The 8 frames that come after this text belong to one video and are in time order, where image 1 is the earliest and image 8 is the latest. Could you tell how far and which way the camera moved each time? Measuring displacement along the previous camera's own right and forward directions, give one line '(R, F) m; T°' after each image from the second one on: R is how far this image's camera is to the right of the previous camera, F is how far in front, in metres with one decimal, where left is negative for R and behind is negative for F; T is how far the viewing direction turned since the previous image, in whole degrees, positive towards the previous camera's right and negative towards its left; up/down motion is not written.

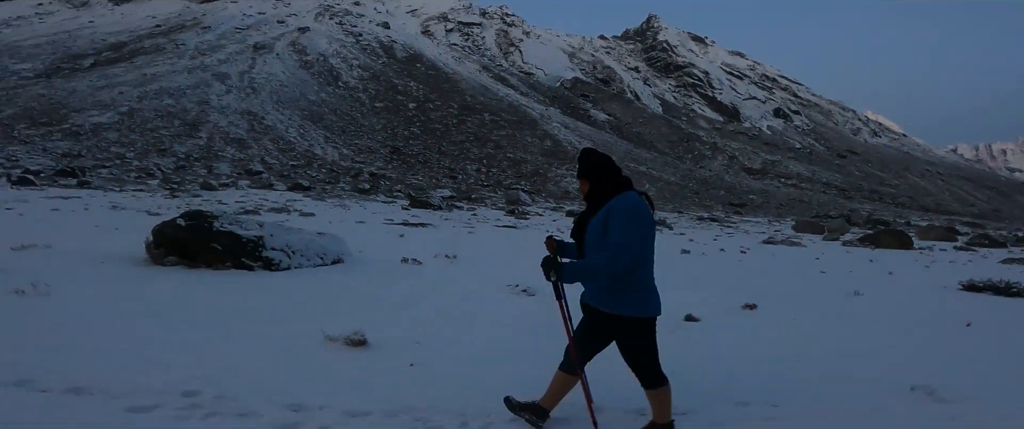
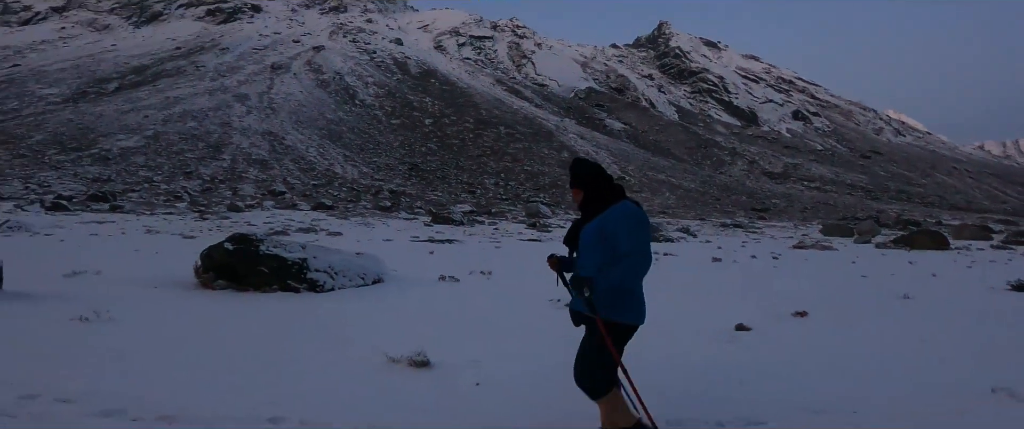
(-0.2, 0.0) m; -2°
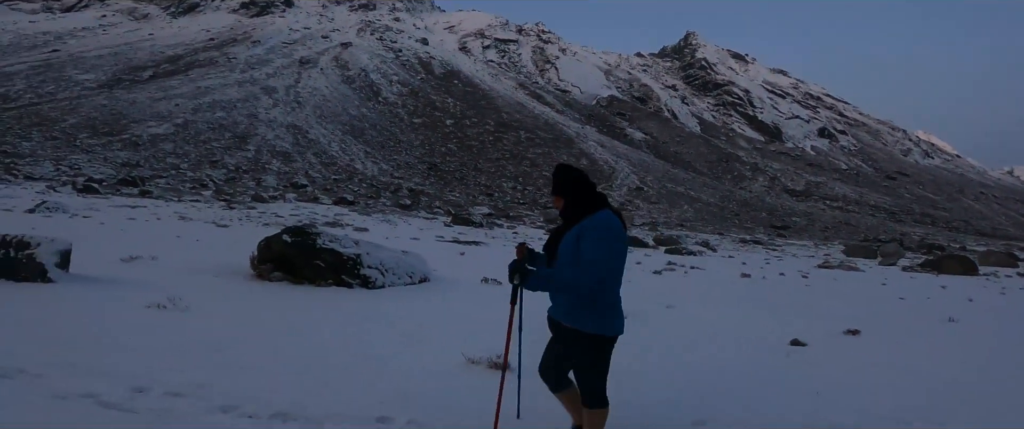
(-0.4, 0.0) m; -1°
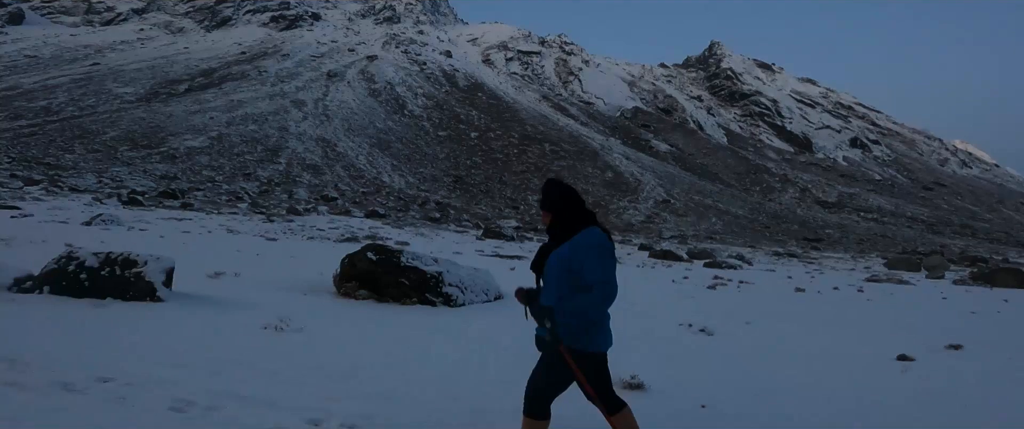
(-0.6, +0.2) m; -2°
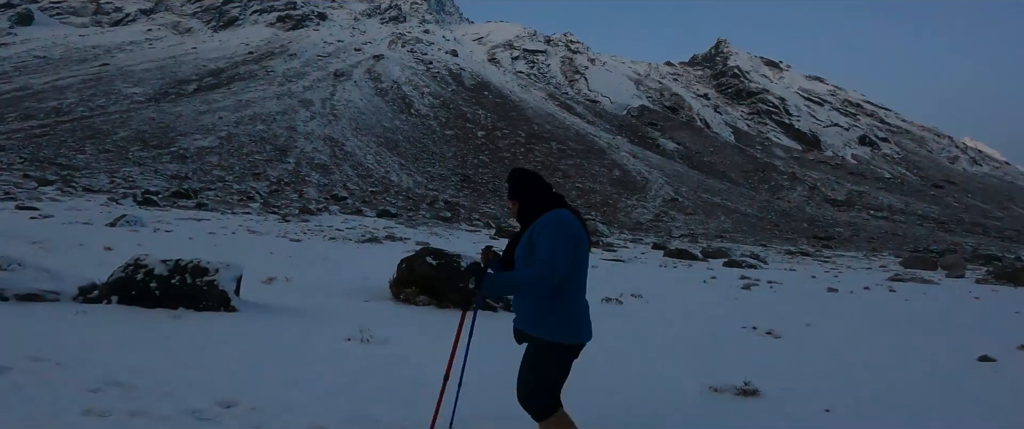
(-0.5, +0.2) m; 0°
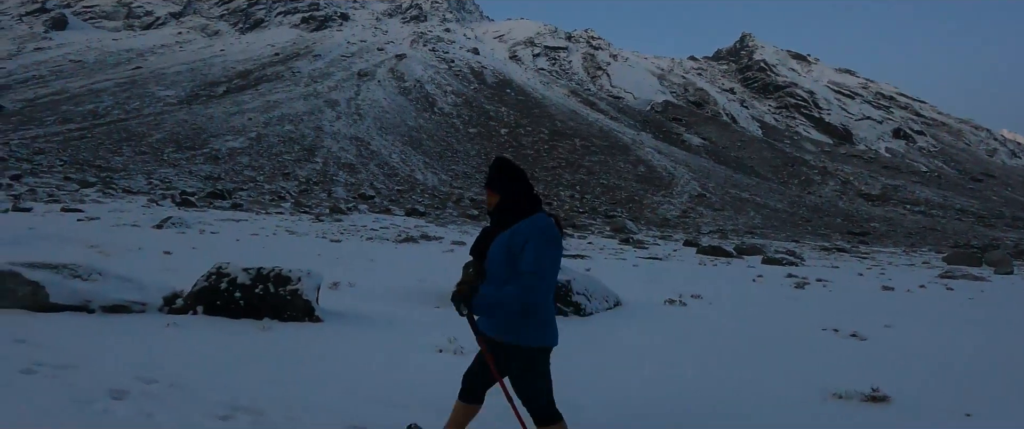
(-0.4, +0.2) m; -2°
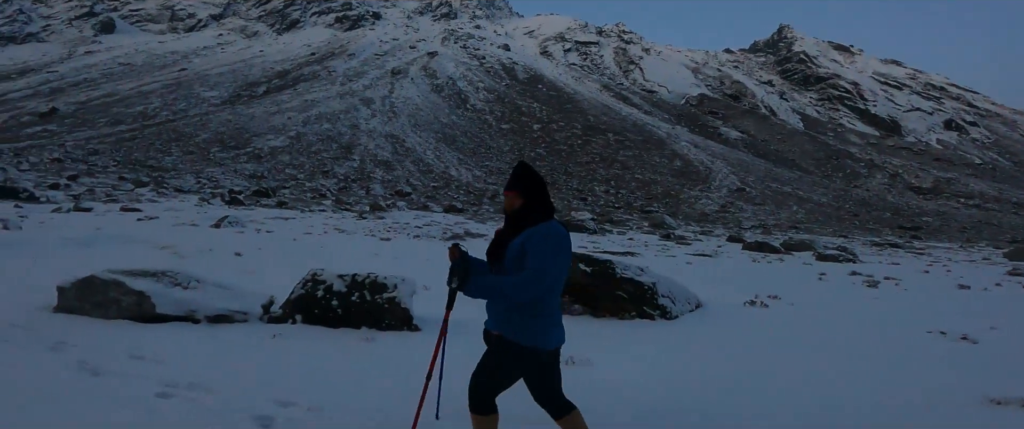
(-0.5, +0.2) m; -3°
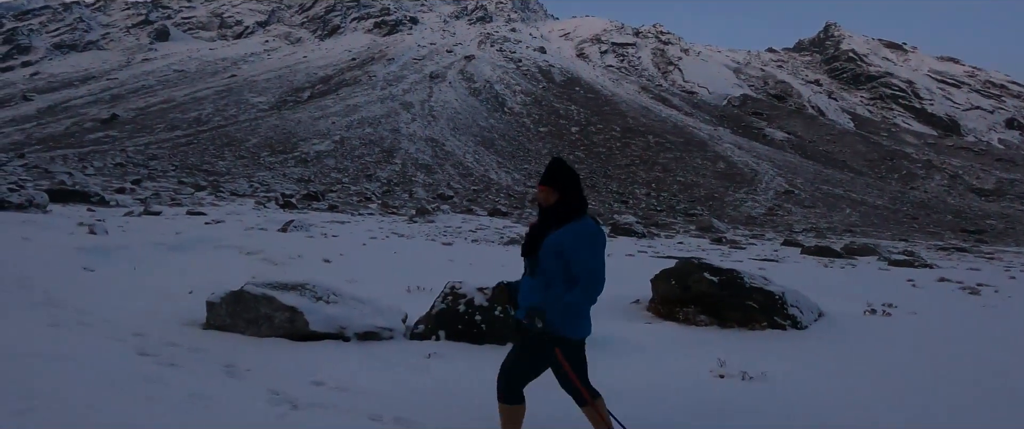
(-0.7, +0.3) m; -3°
